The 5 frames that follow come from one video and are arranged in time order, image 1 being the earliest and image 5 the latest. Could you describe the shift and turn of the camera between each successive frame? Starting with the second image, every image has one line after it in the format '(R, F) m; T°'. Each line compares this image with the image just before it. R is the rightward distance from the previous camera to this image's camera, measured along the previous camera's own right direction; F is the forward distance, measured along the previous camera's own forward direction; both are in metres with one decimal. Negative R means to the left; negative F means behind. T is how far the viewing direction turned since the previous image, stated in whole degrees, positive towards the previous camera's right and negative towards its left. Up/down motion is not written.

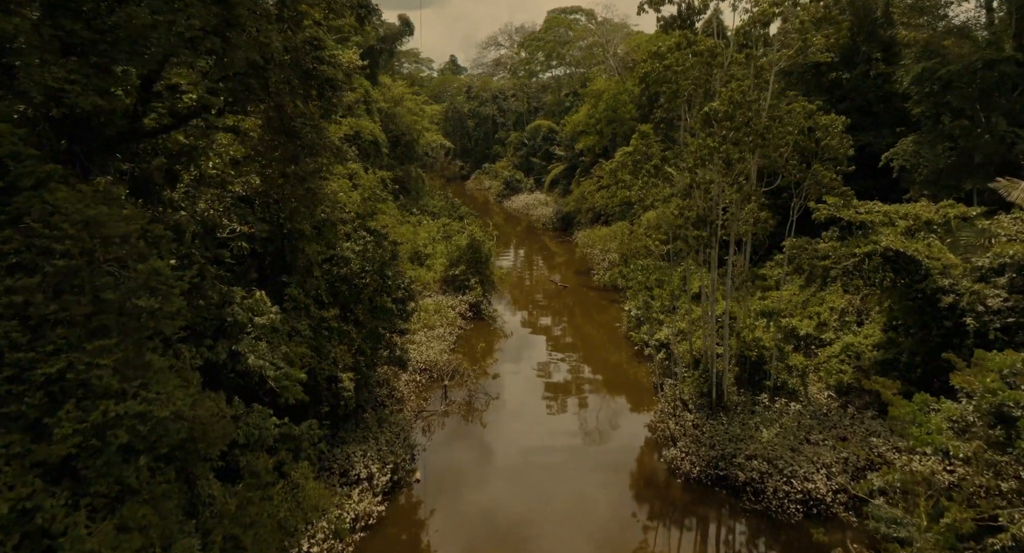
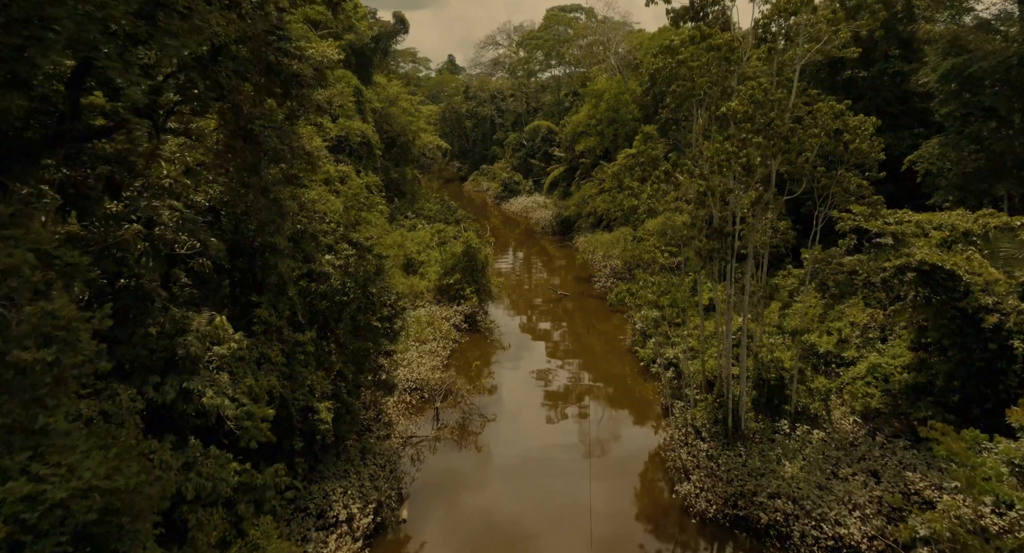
(0.0, +0.9) m; 0°
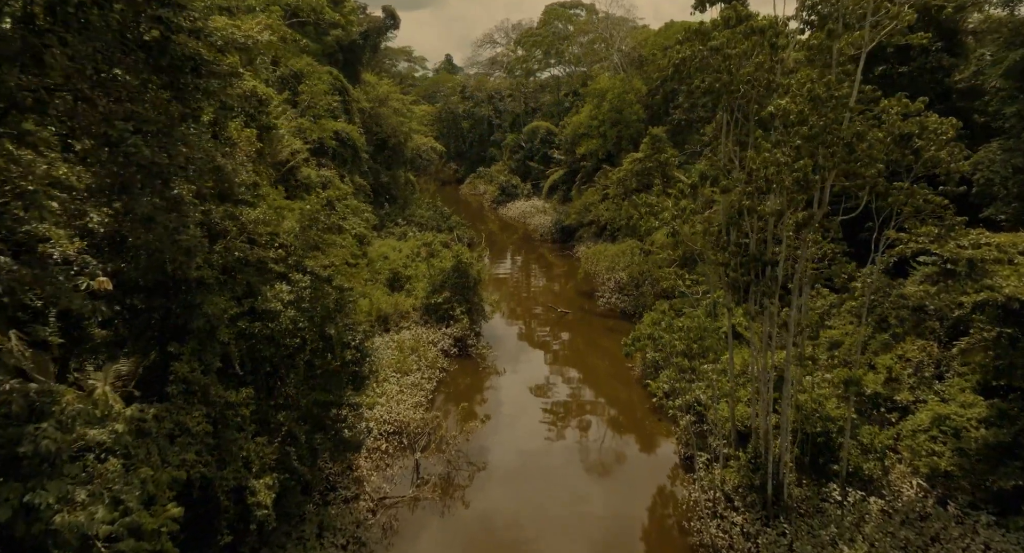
(+0.1, +1.7) m; 0°
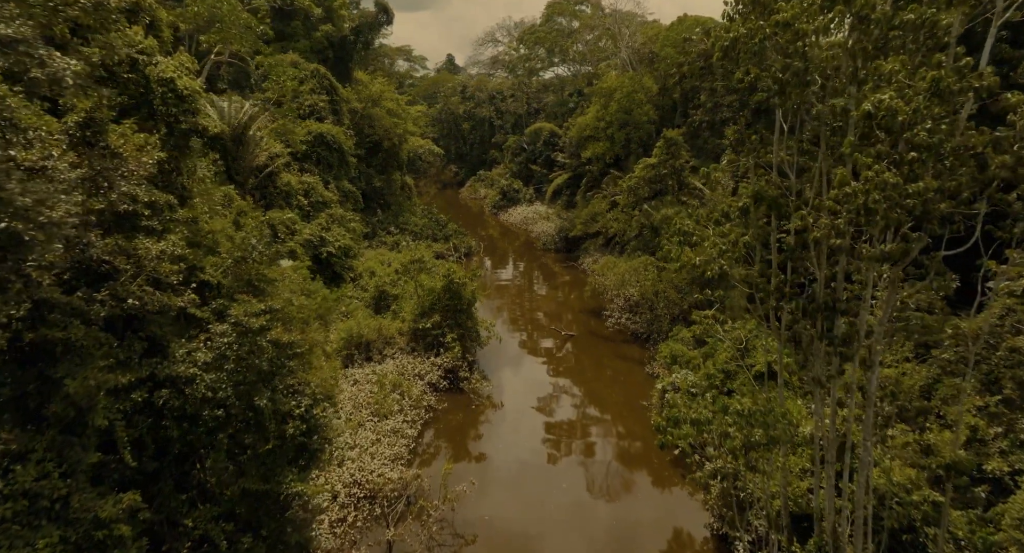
(+0.1, +1.8) m; 0°
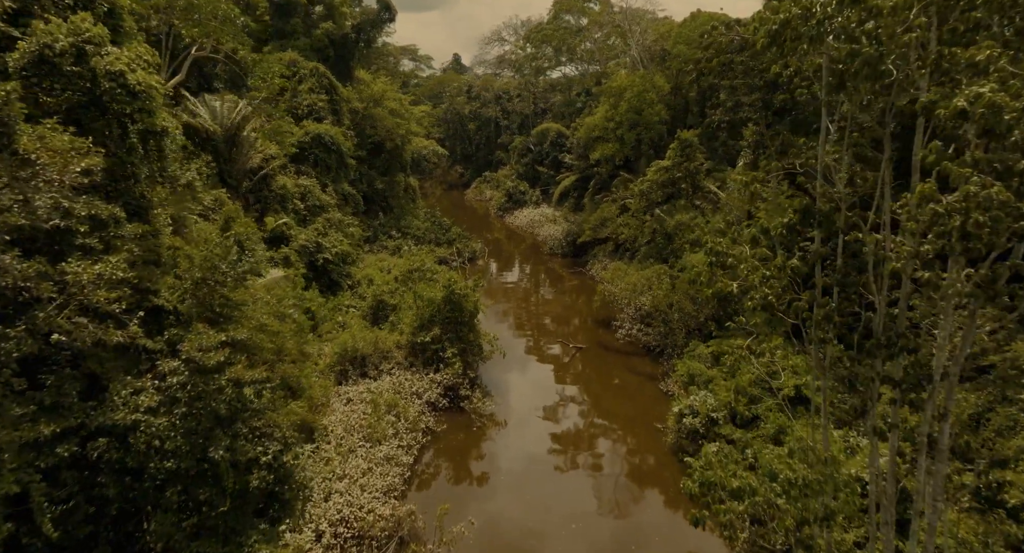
(0.0, +0.9) m; -1°
